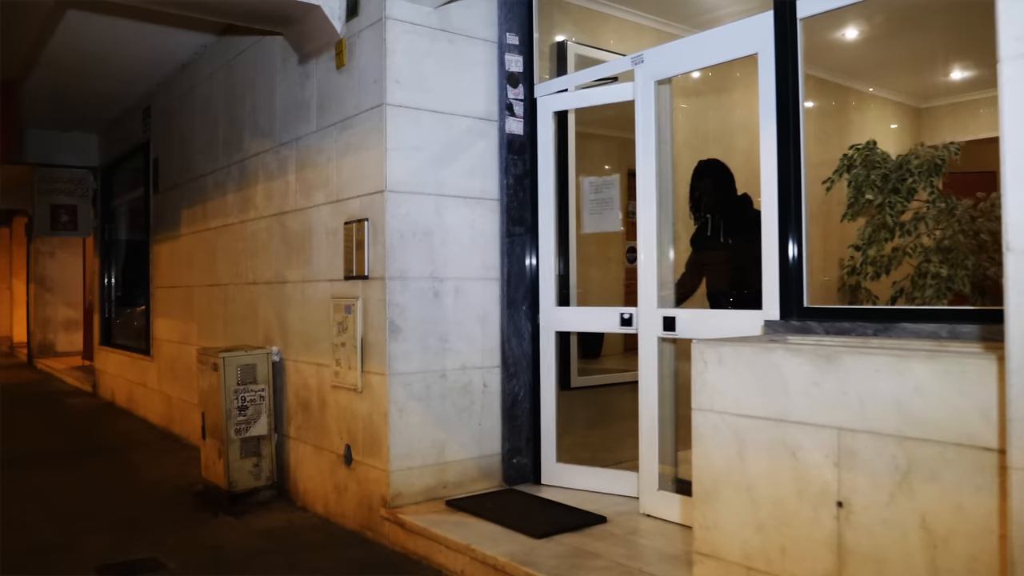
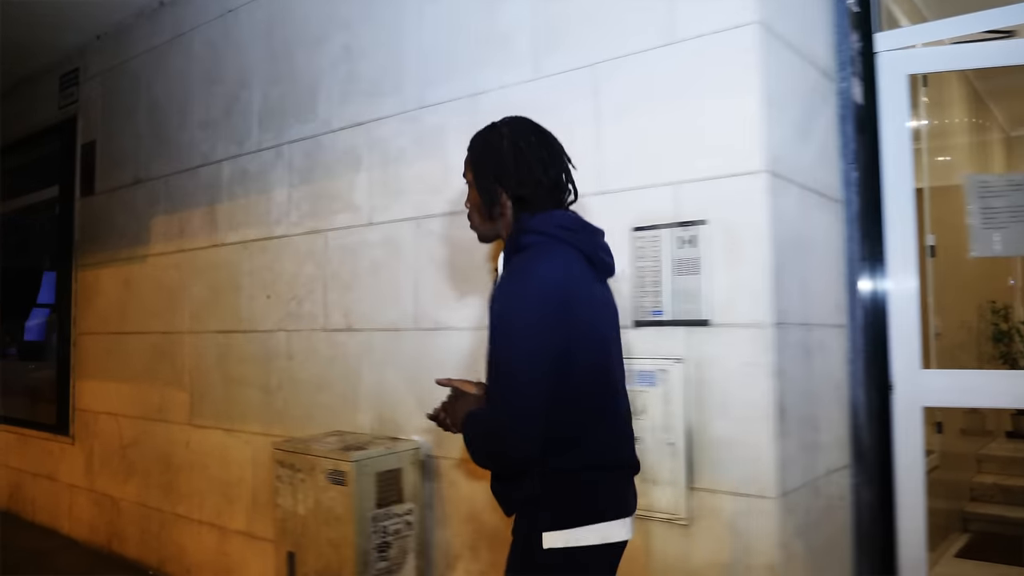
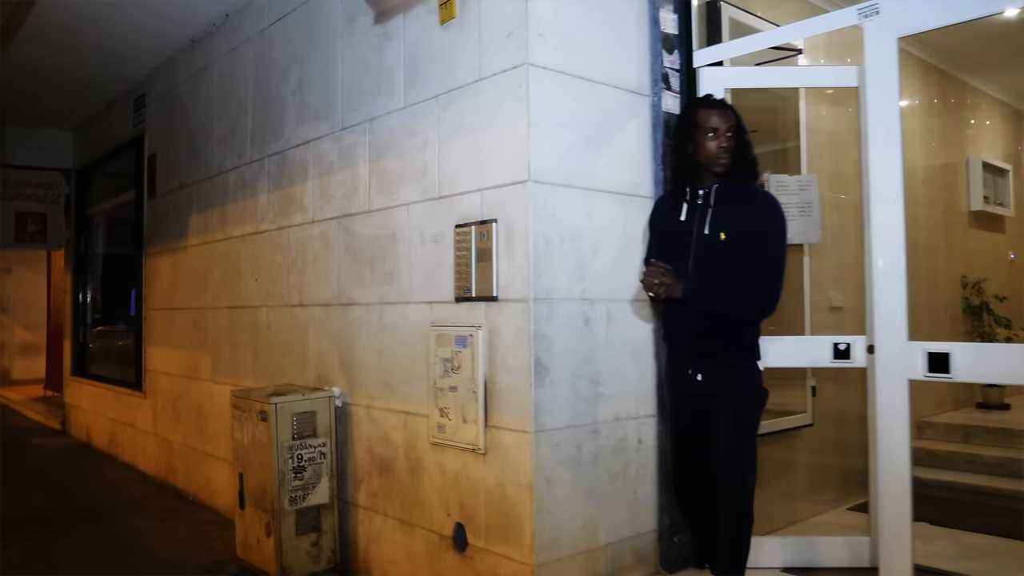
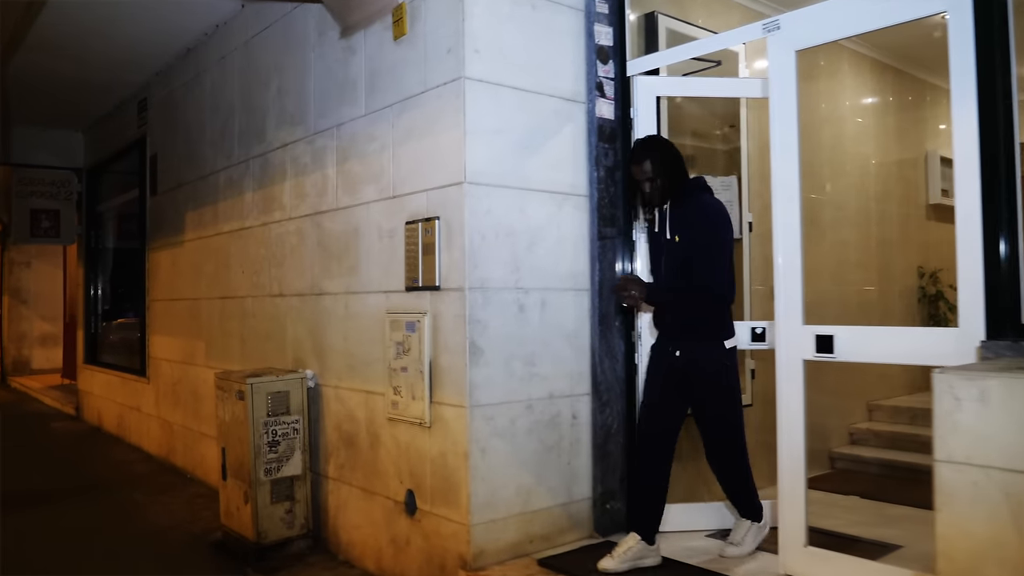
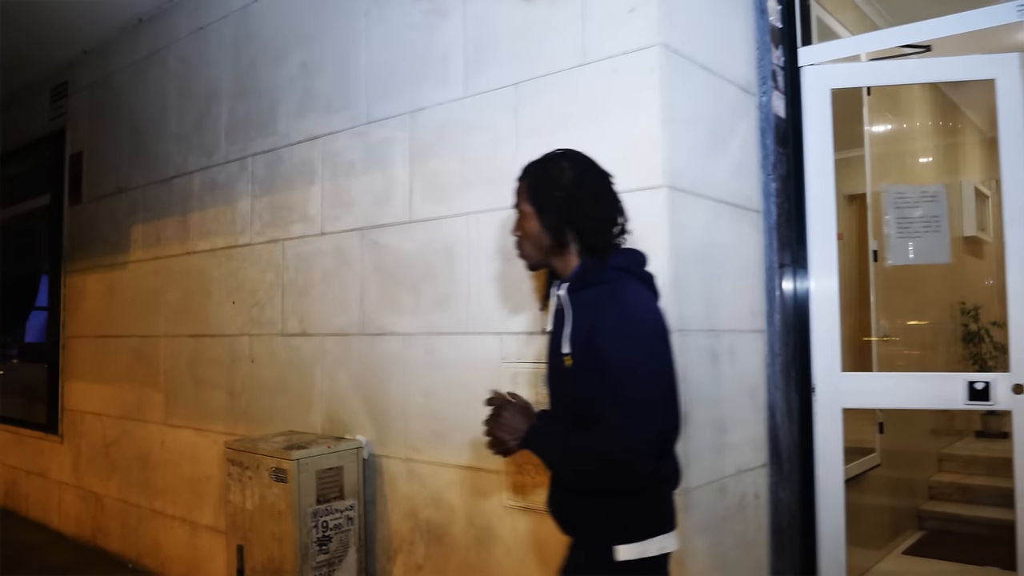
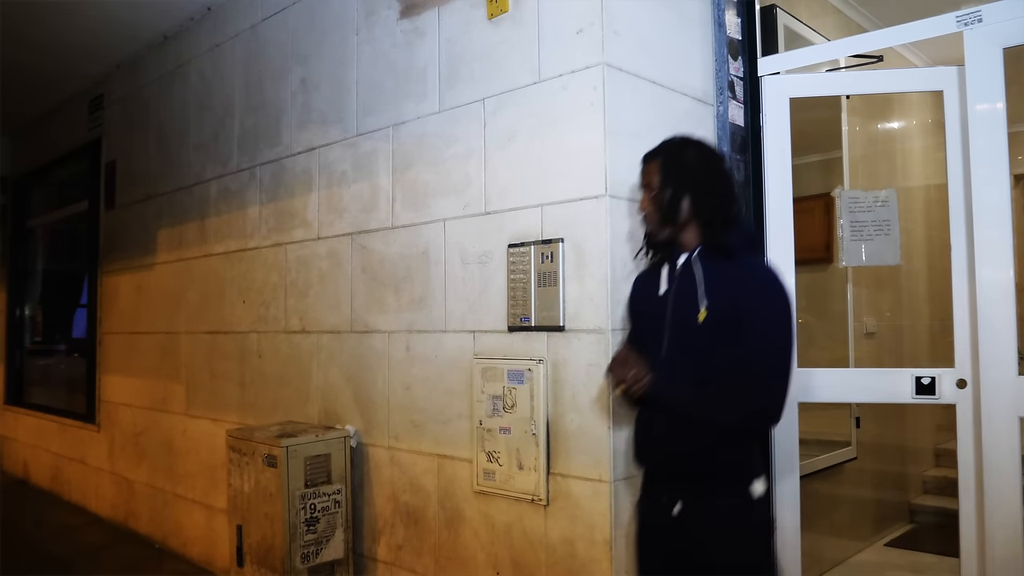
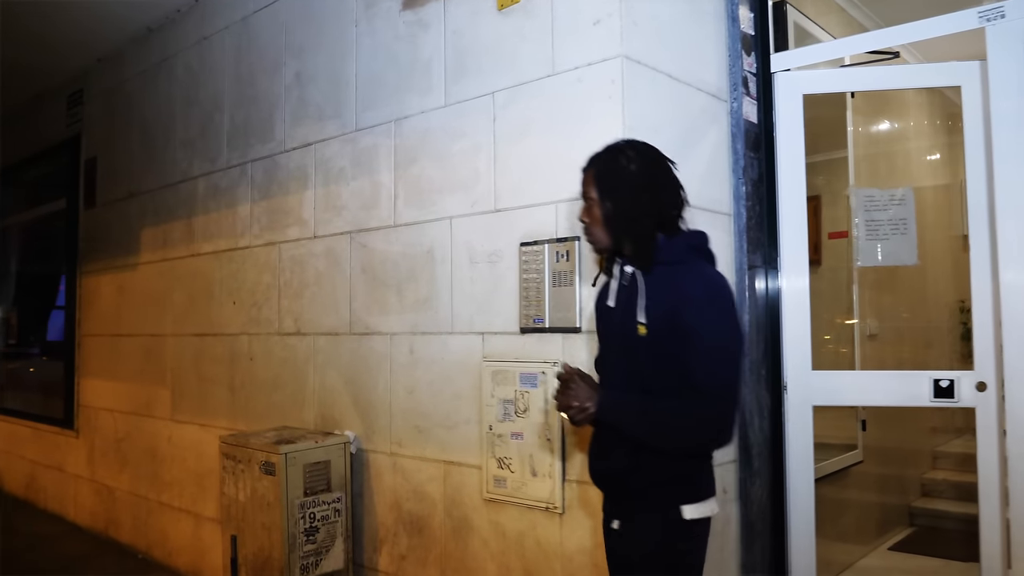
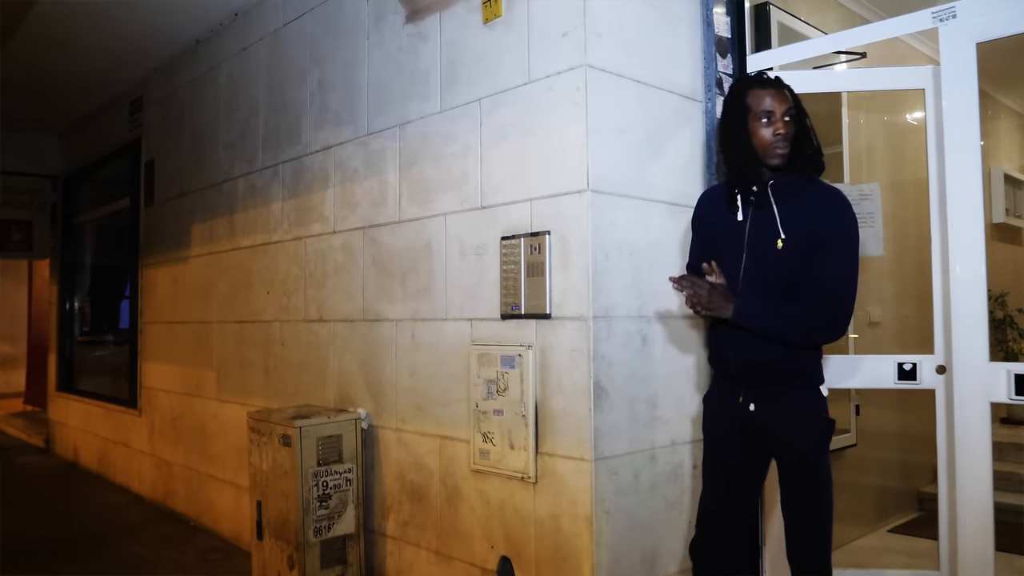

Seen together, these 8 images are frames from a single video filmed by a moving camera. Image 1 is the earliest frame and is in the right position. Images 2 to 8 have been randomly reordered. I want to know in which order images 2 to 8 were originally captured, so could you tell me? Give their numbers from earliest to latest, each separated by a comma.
4, 3, 8, 6, 7, 5, 2
